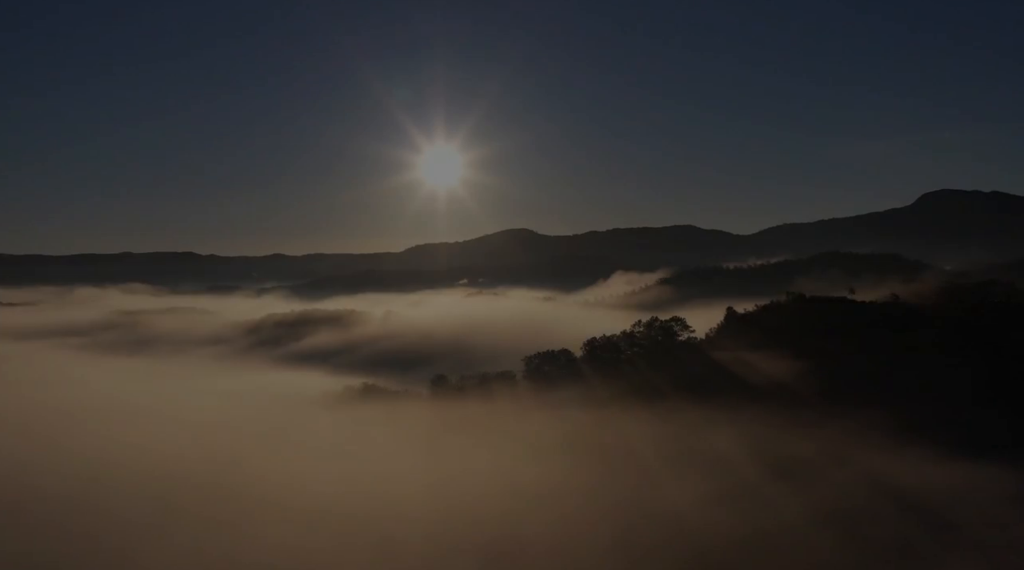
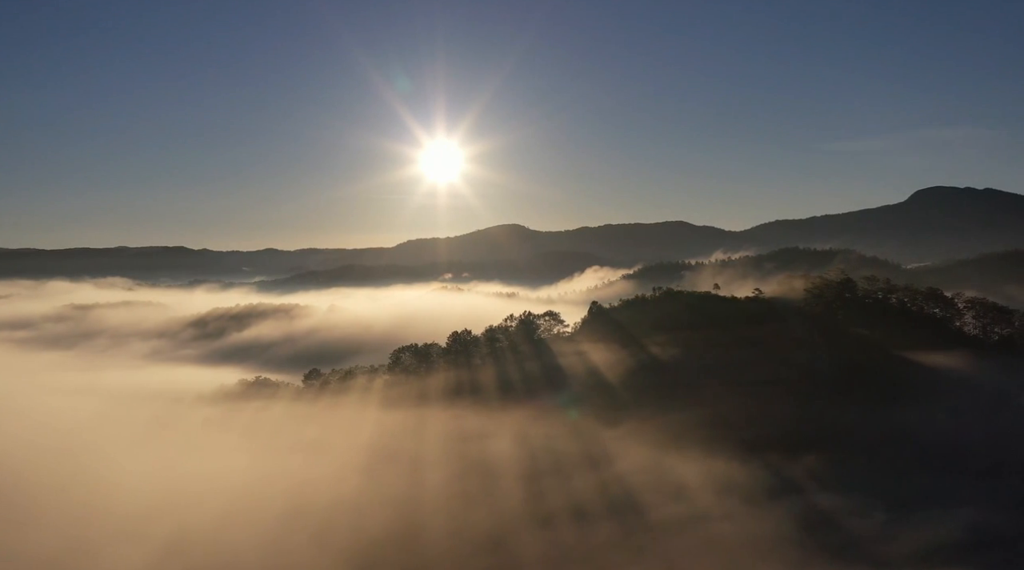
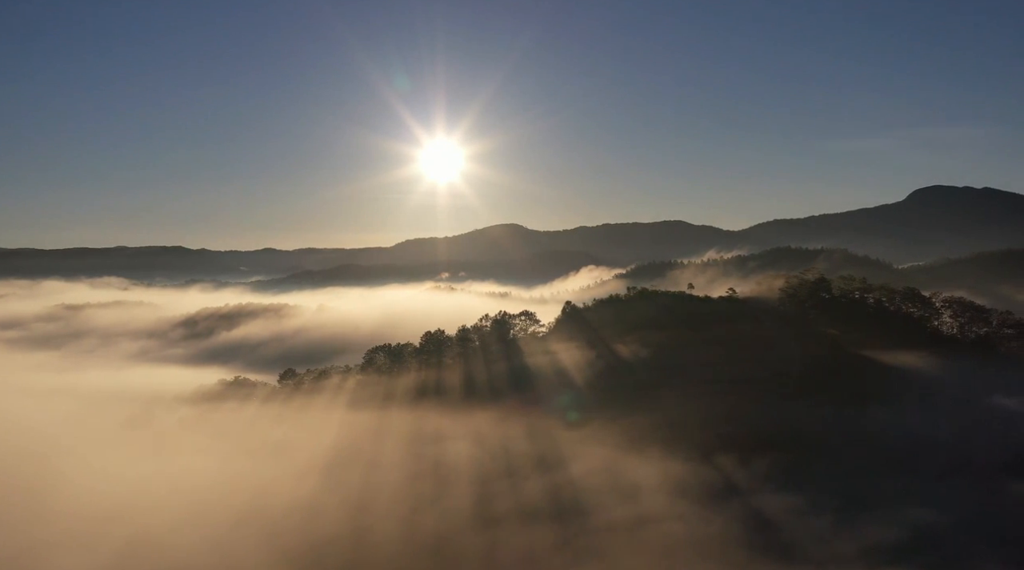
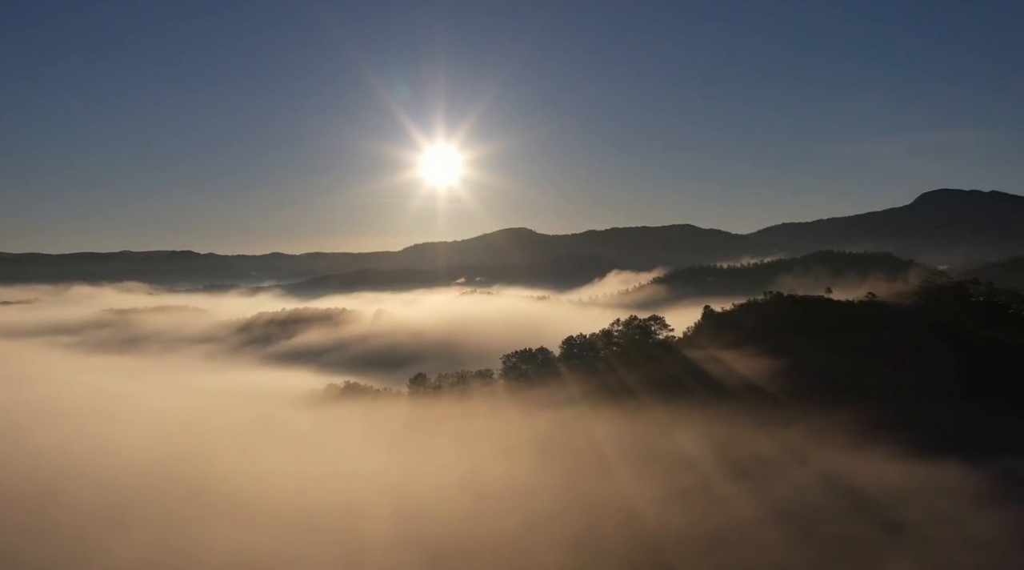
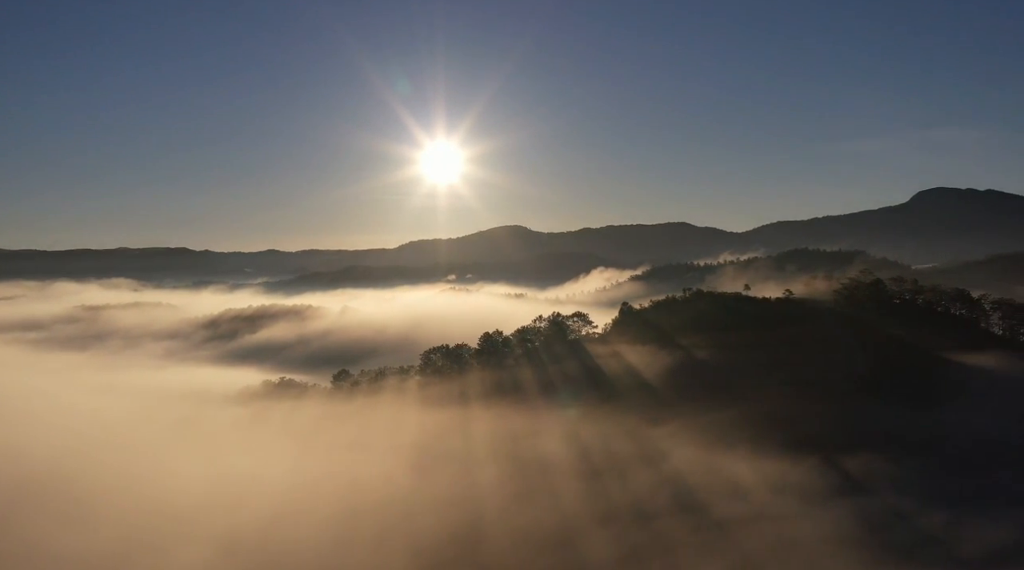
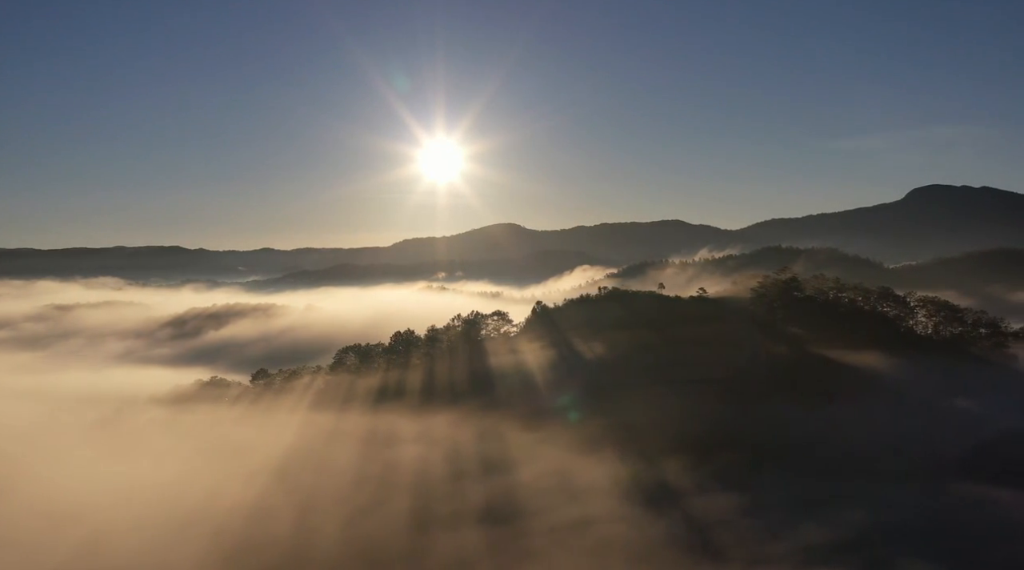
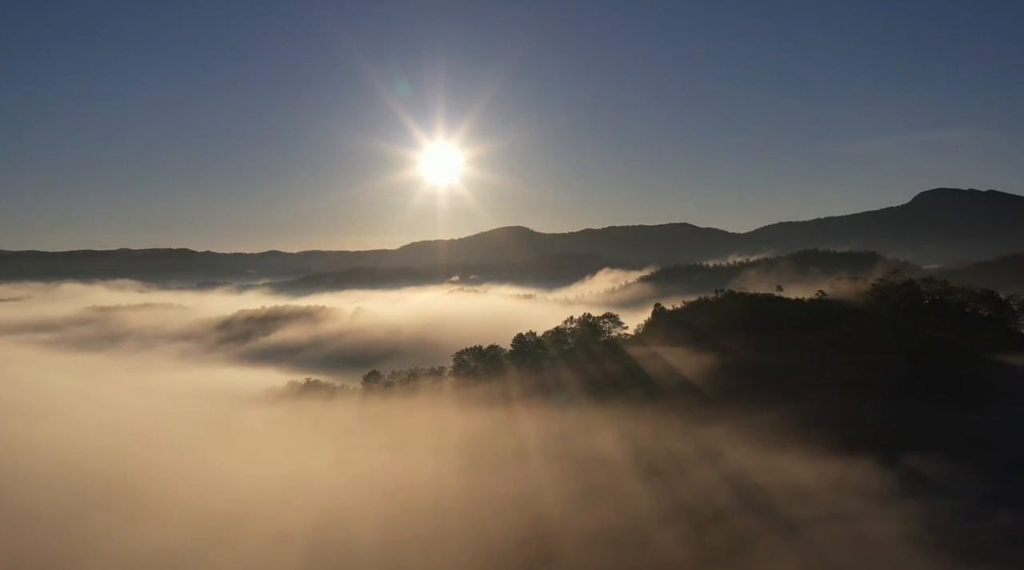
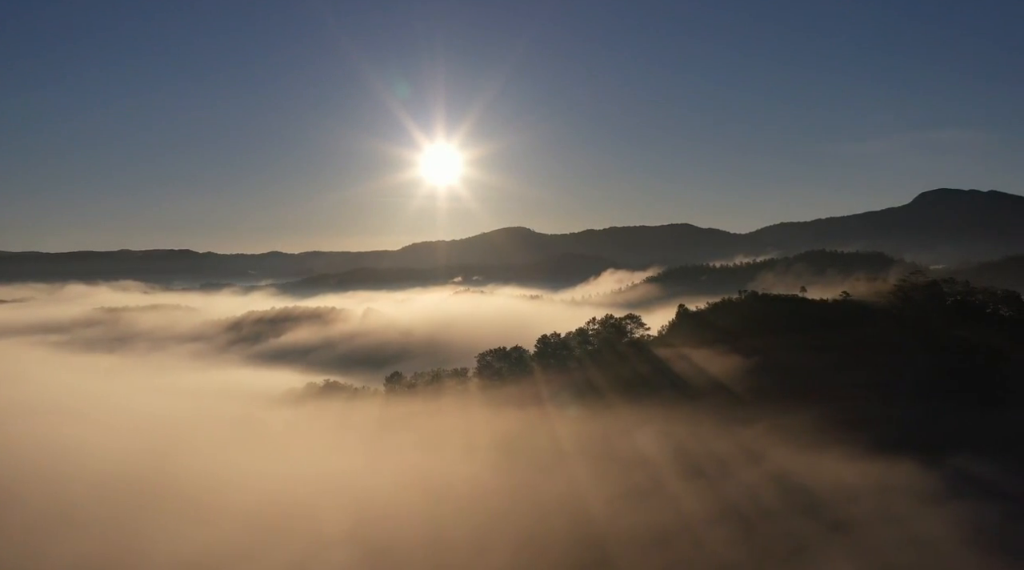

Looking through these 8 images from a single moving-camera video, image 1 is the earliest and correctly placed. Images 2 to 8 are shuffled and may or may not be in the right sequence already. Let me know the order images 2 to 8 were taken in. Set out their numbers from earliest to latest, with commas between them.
4, 8, 7, 5, 2, 3, 6
